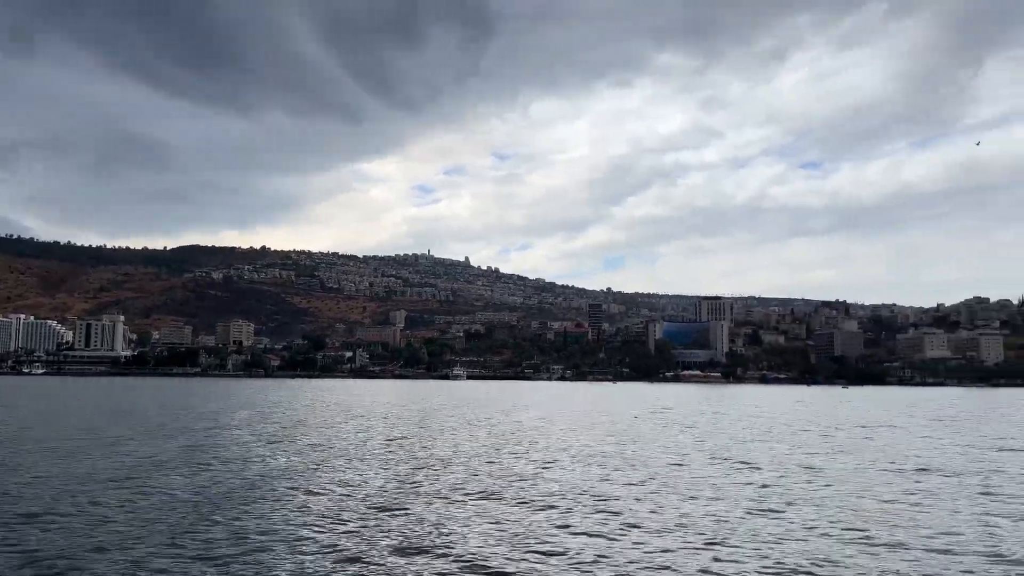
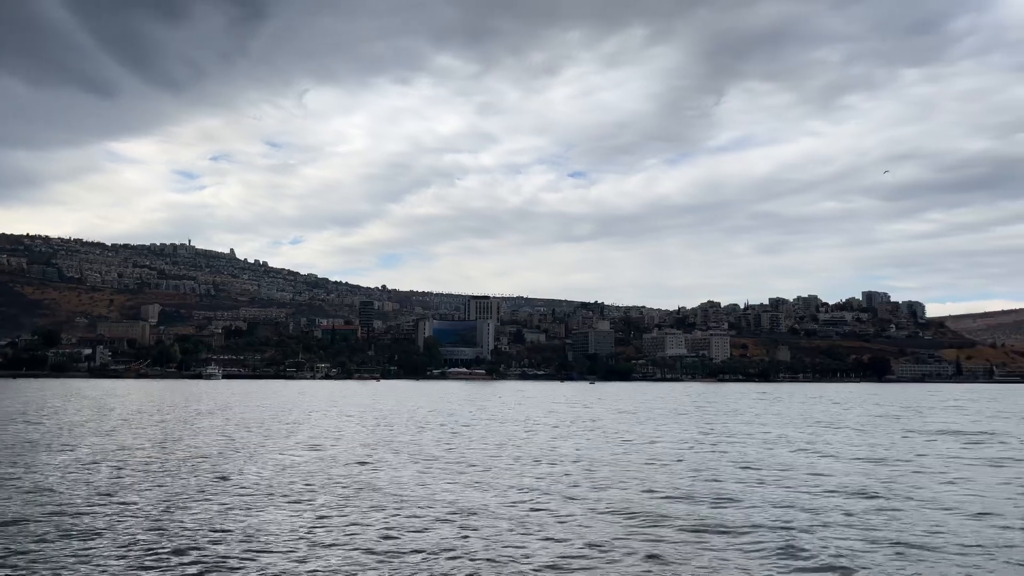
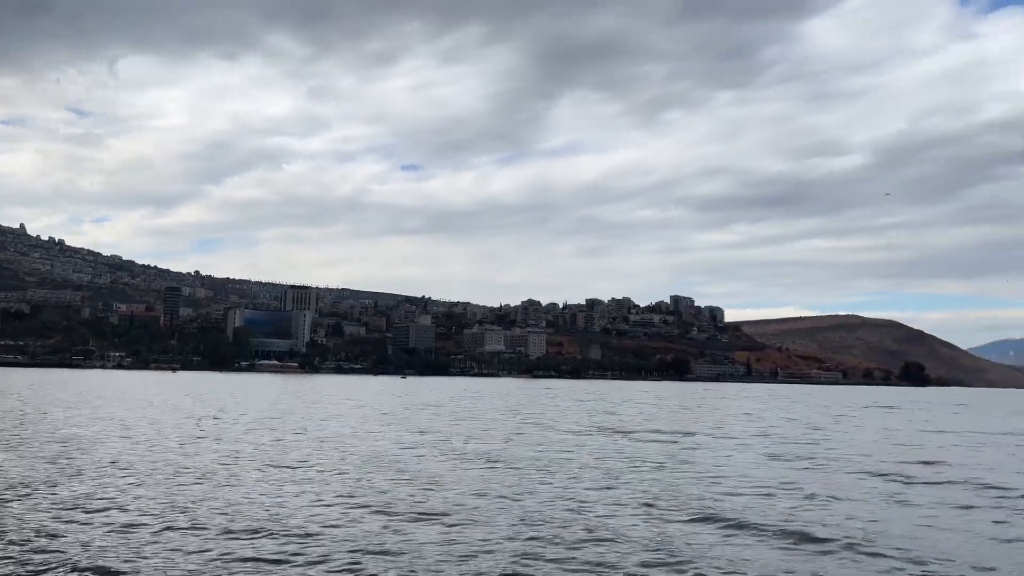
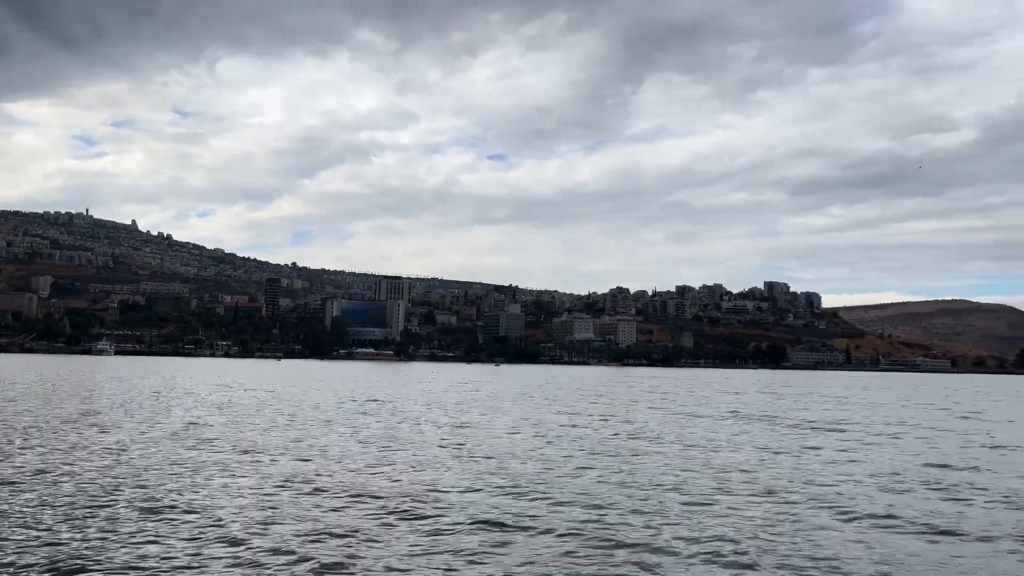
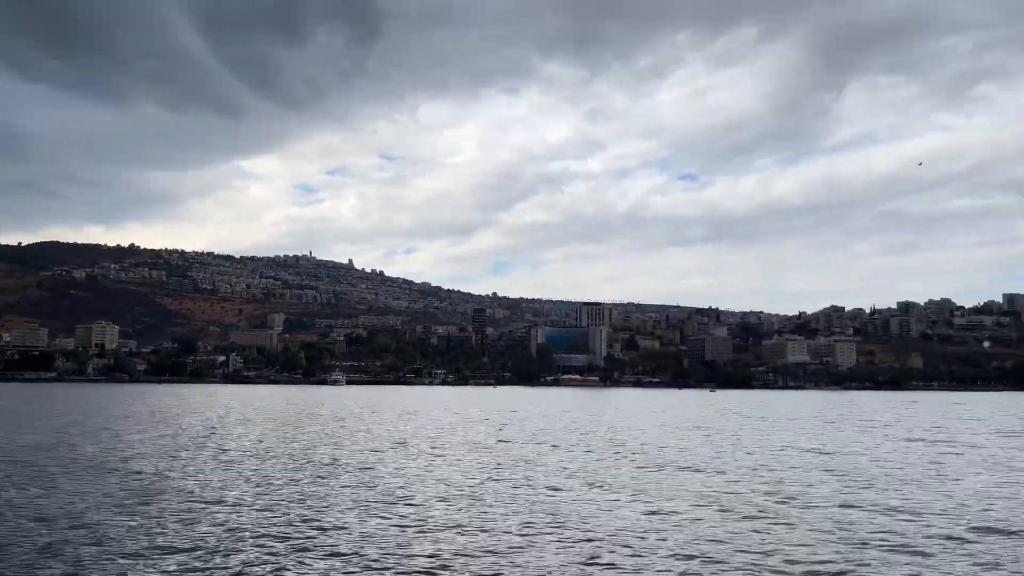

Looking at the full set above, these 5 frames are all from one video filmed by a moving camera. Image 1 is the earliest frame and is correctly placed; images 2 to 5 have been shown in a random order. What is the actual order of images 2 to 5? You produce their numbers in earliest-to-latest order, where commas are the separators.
5, 2, 4, 3
